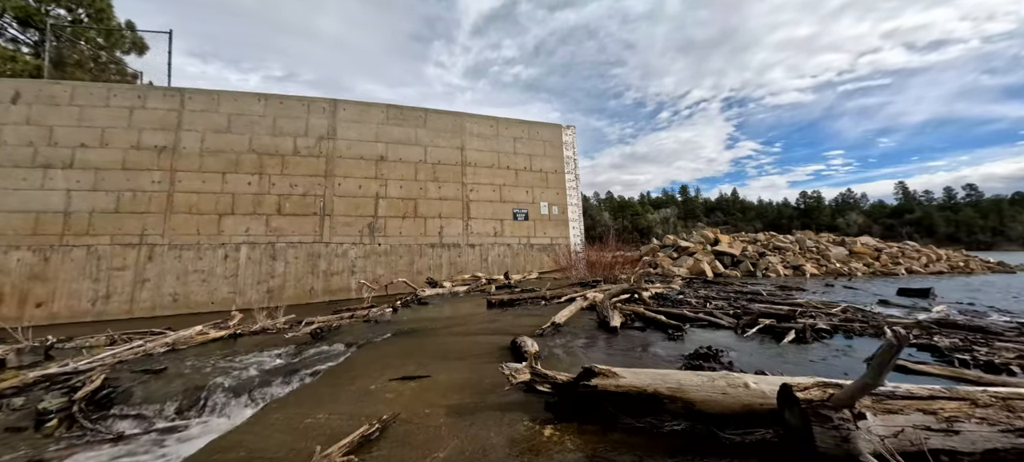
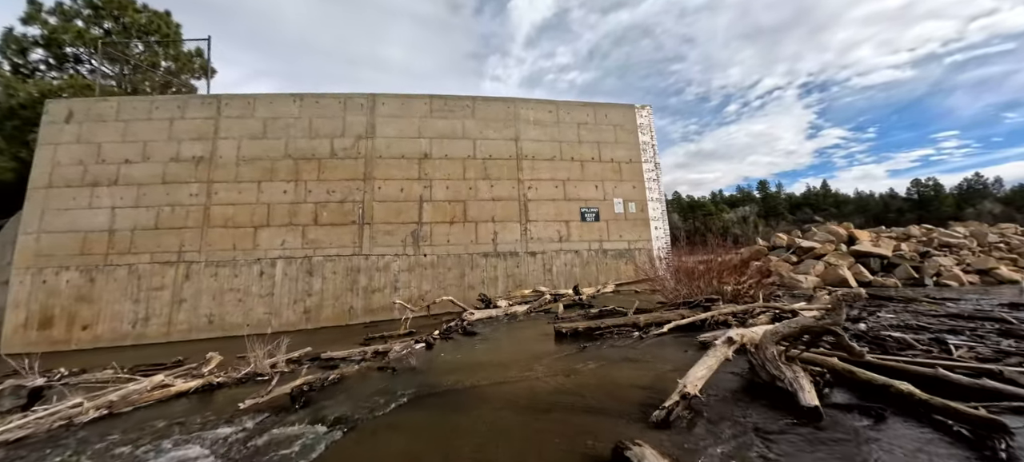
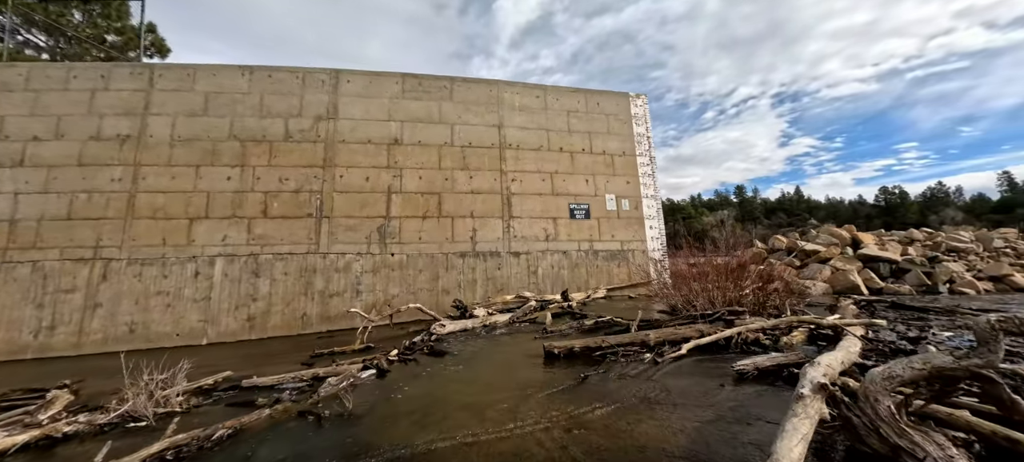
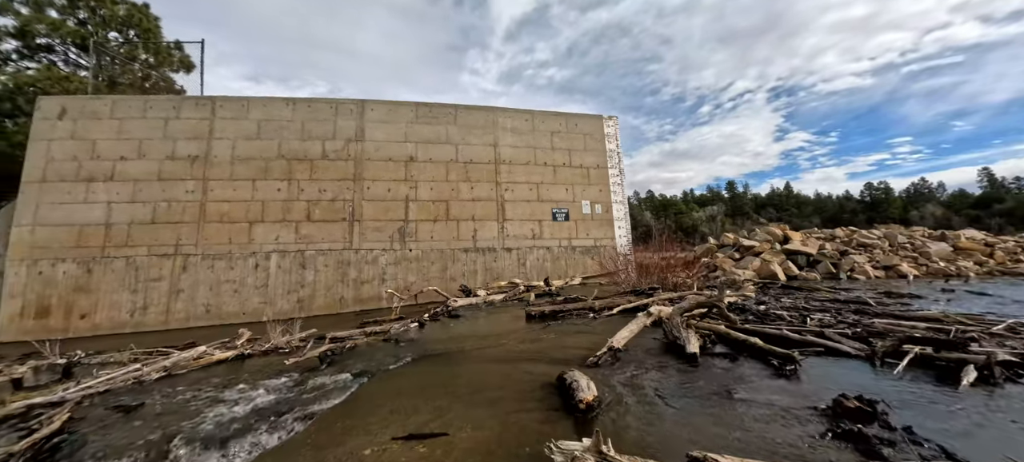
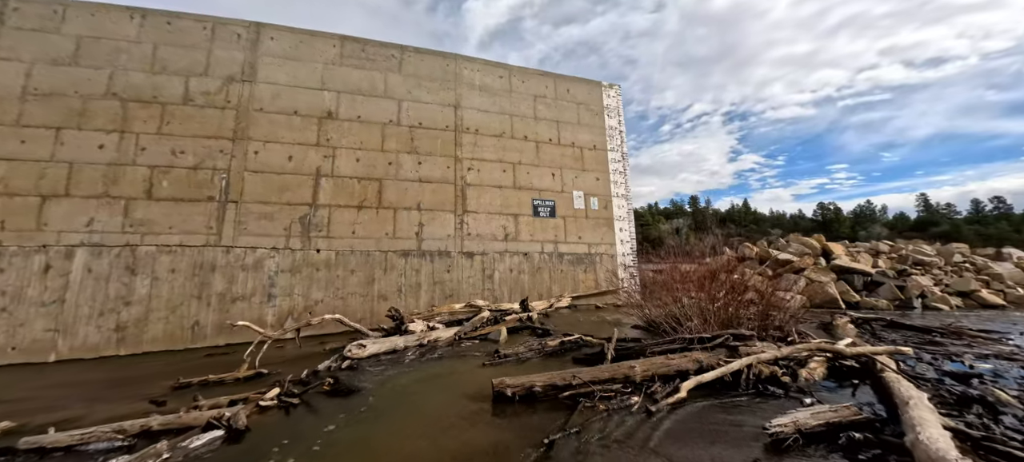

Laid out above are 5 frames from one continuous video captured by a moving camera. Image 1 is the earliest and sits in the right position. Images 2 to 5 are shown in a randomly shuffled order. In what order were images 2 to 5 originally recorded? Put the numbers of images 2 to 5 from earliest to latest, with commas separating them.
4, 2, 3, 5
